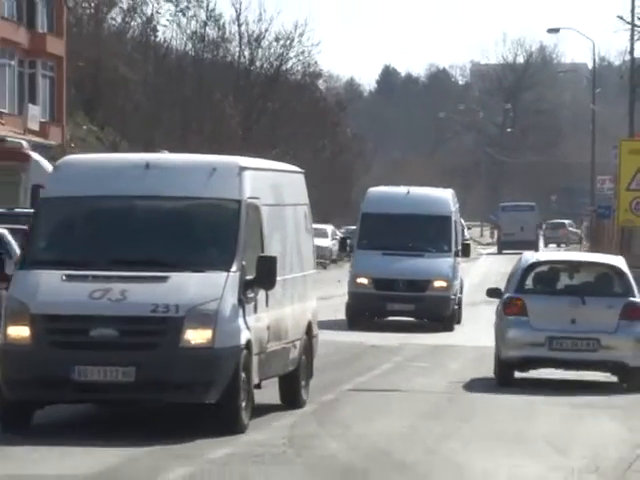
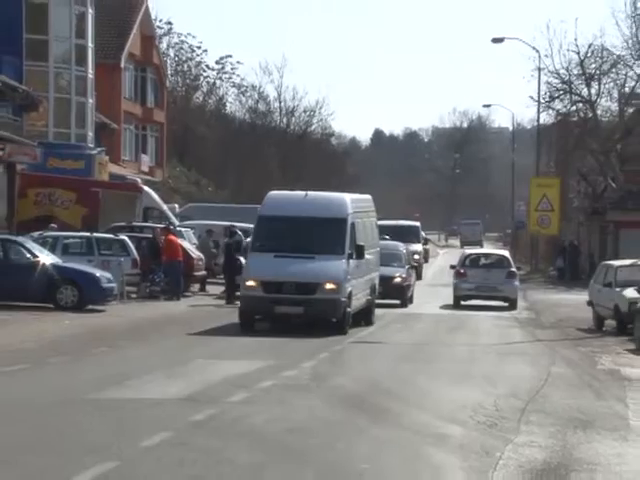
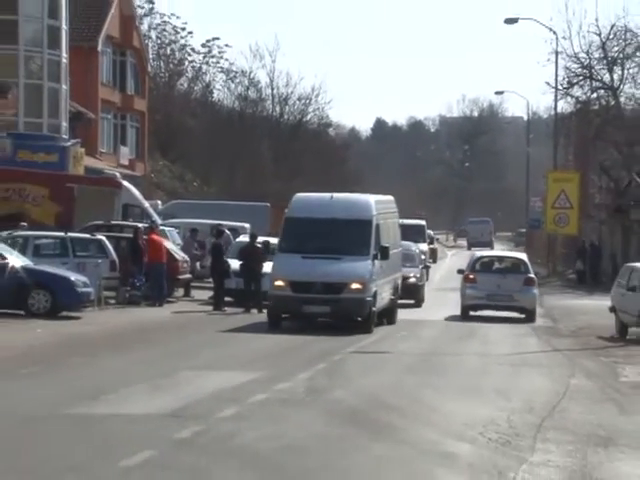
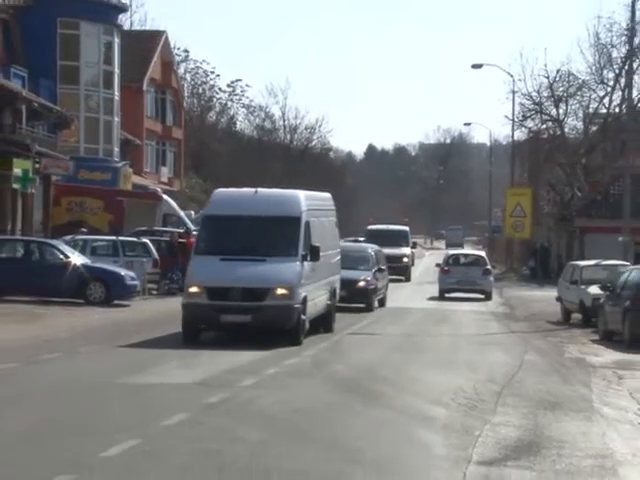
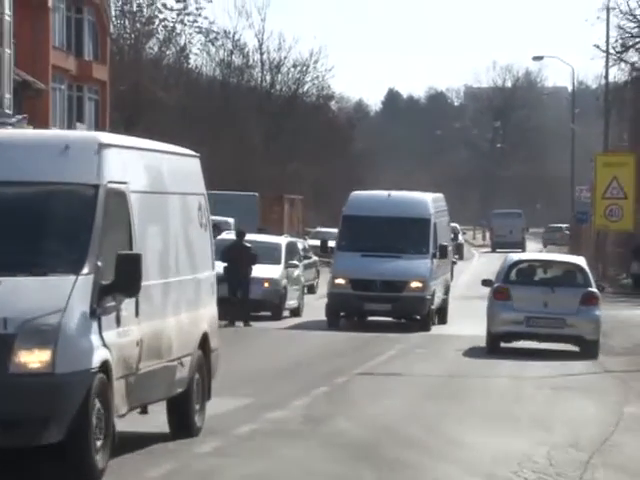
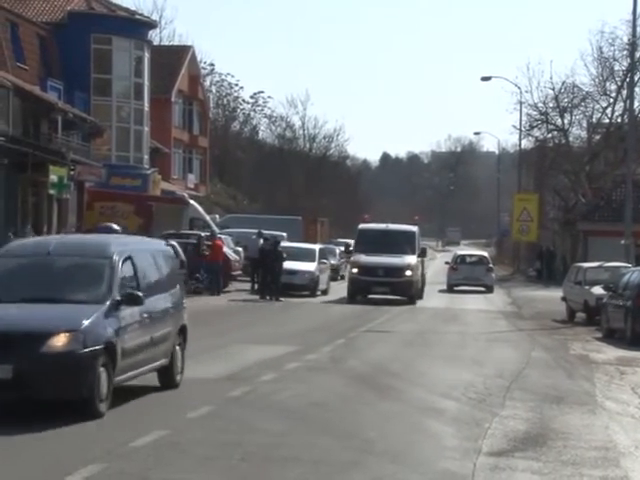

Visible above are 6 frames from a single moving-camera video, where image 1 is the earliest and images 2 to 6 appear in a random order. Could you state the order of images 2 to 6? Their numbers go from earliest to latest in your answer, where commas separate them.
5, 3, 2, 4, 6
